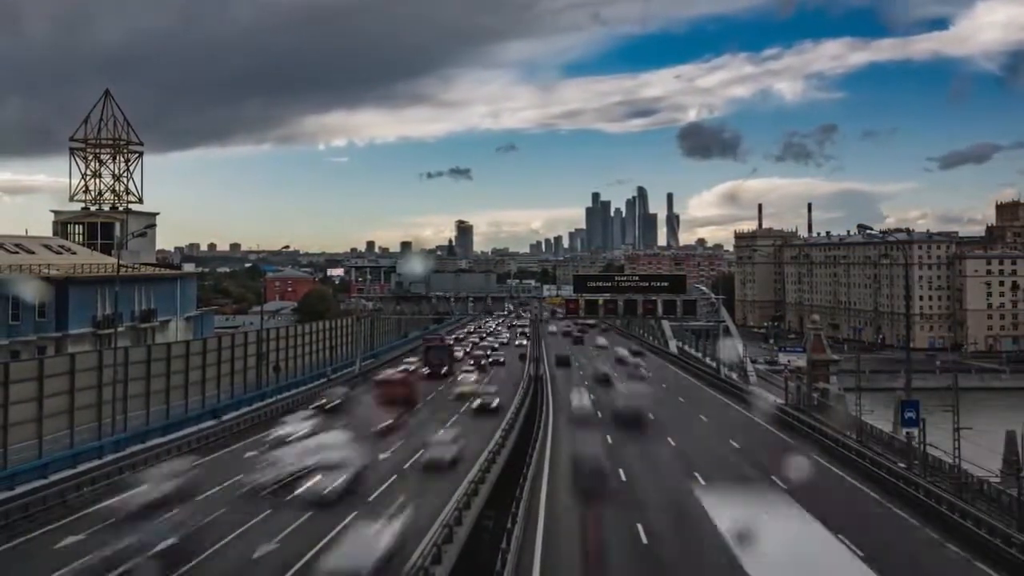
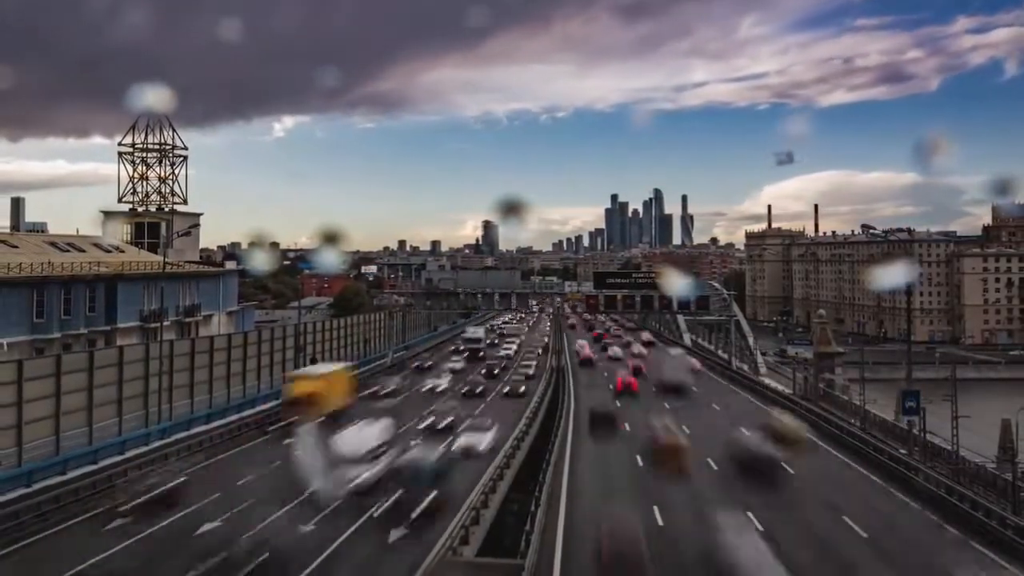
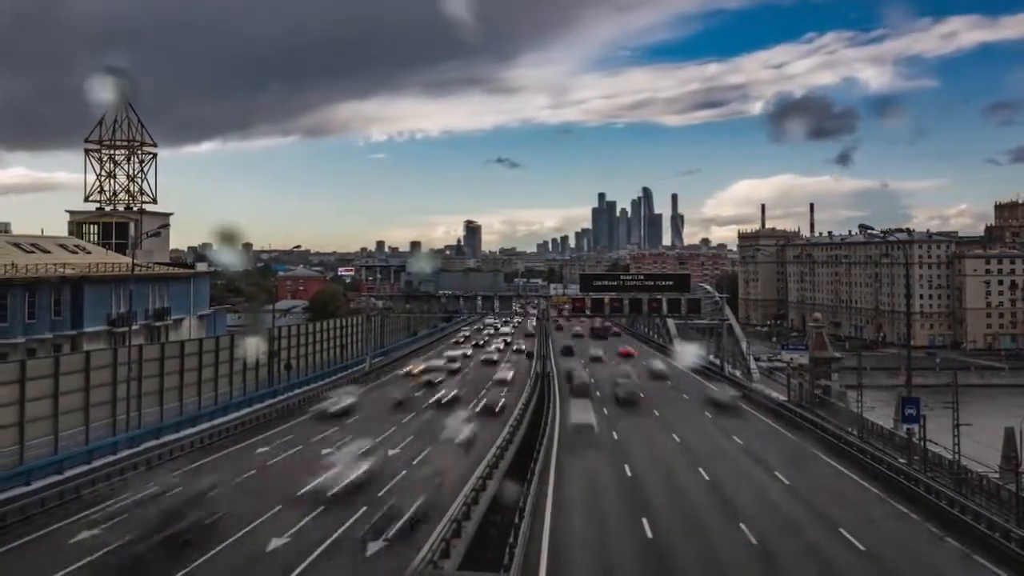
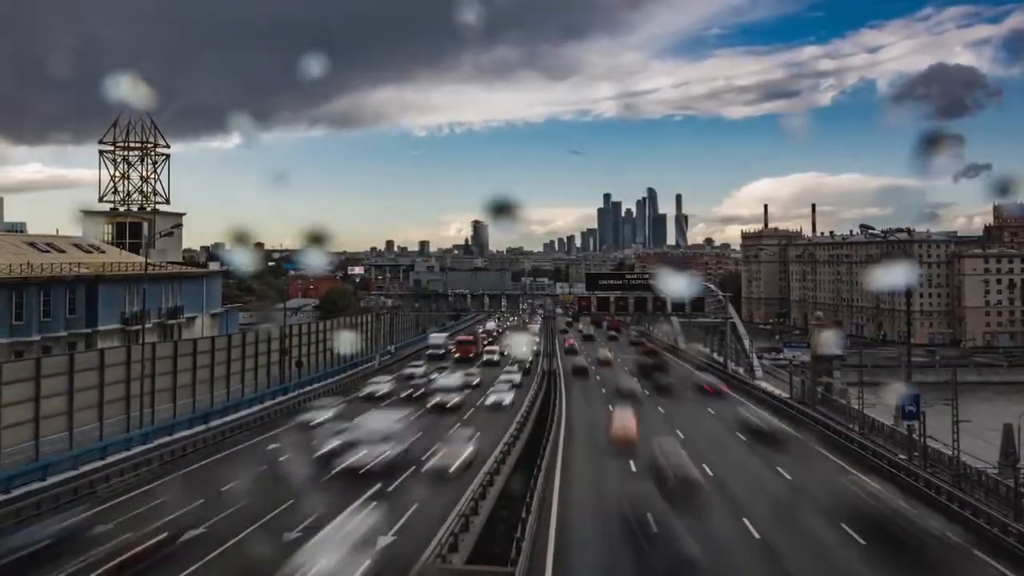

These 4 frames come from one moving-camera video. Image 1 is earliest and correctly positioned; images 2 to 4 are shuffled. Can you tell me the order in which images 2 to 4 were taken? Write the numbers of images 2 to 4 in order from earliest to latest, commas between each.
3, 4, 2
